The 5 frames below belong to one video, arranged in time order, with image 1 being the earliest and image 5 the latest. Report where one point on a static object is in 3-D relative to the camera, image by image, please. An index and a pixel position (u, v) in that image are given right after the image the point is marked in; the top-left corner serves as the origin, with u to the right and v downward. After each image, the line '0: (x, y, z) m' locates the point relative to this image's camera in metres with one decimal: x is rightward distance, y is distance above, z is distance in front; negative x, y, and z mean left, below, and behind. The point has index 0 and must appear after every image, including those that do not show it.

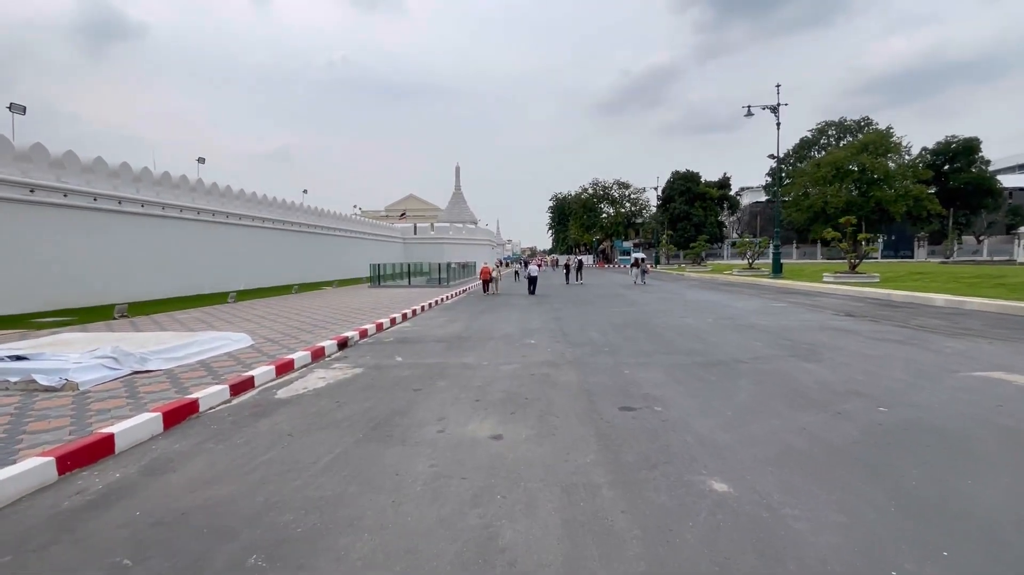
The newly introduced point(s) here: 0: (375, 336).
0: (-3.0, -1.1, +10.4) m
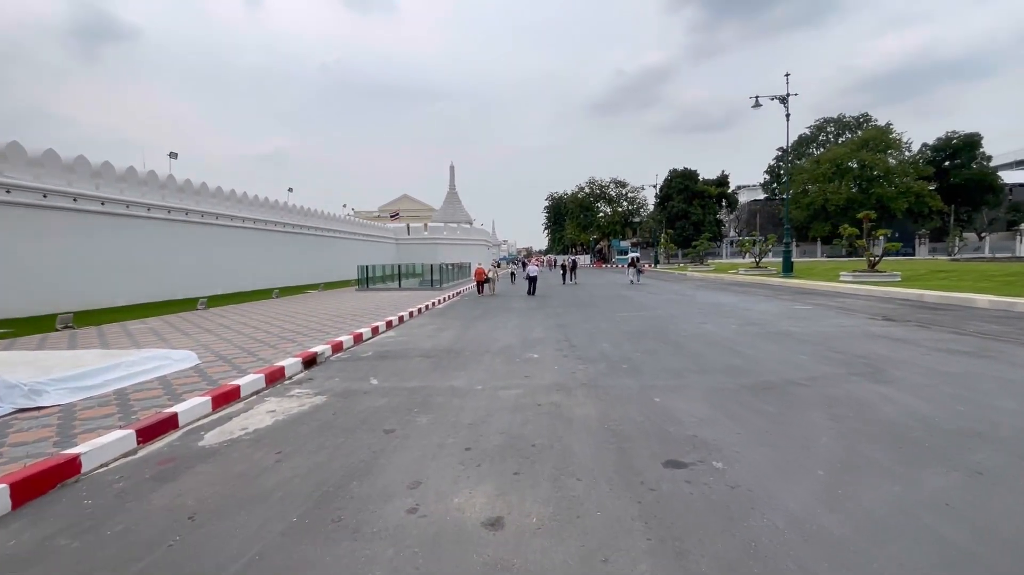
0: (-3.0, -1.2, +8.9) m
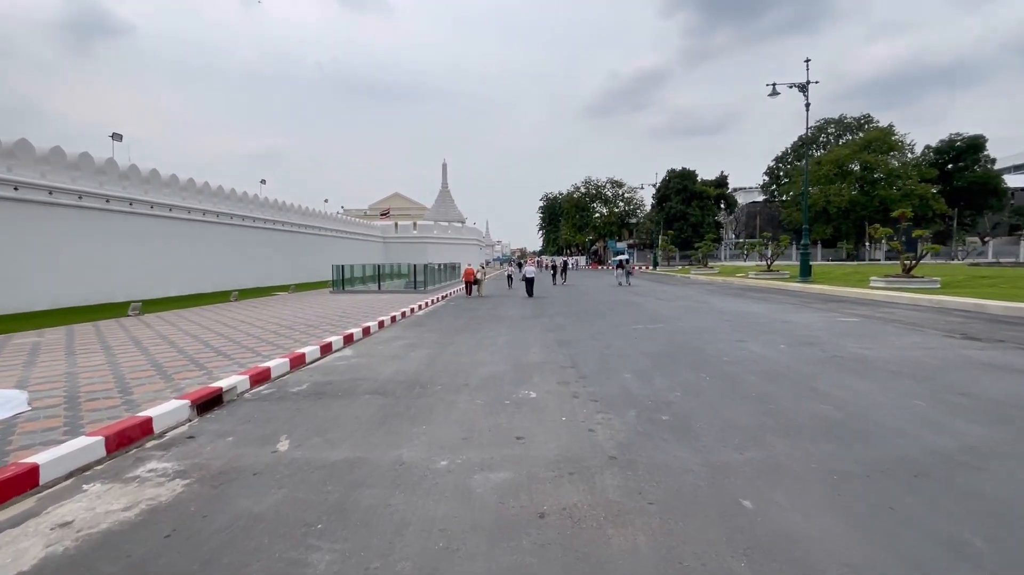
0: (-3.2, -1.3, +6.6) m
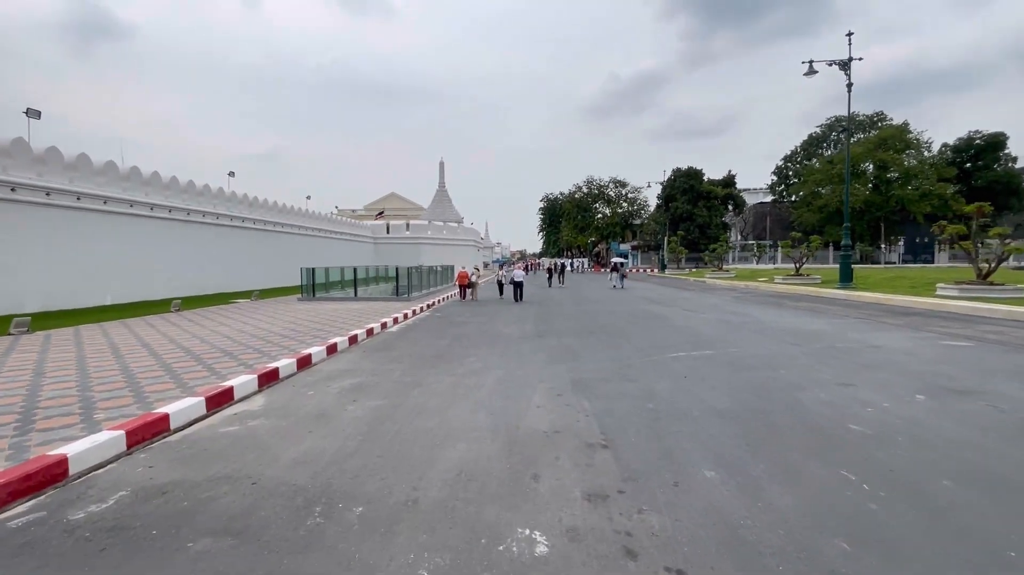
0: (-3.3, -1.5, +3.6) m
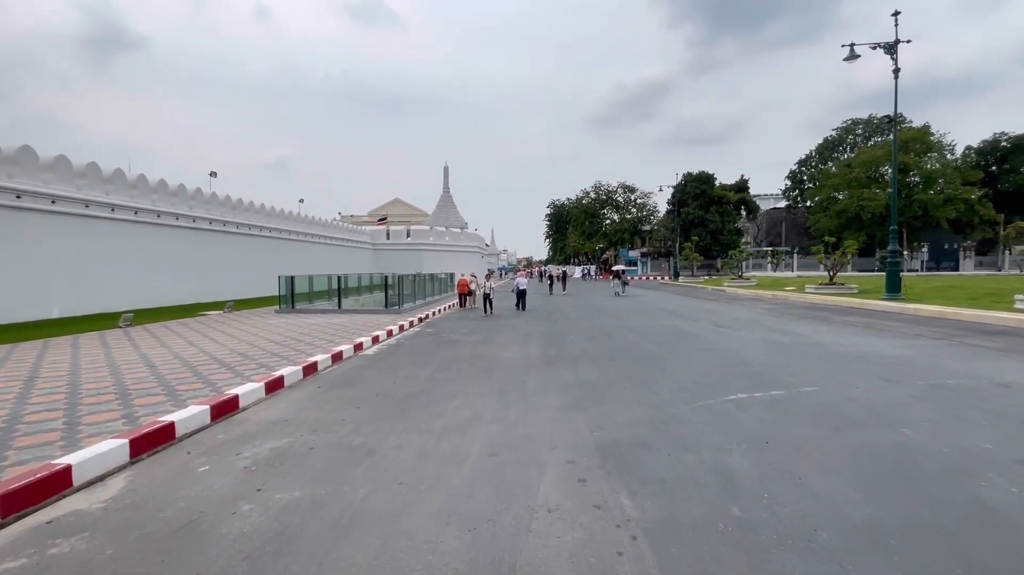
0: (-3.3, -1.6, +1.5) m
